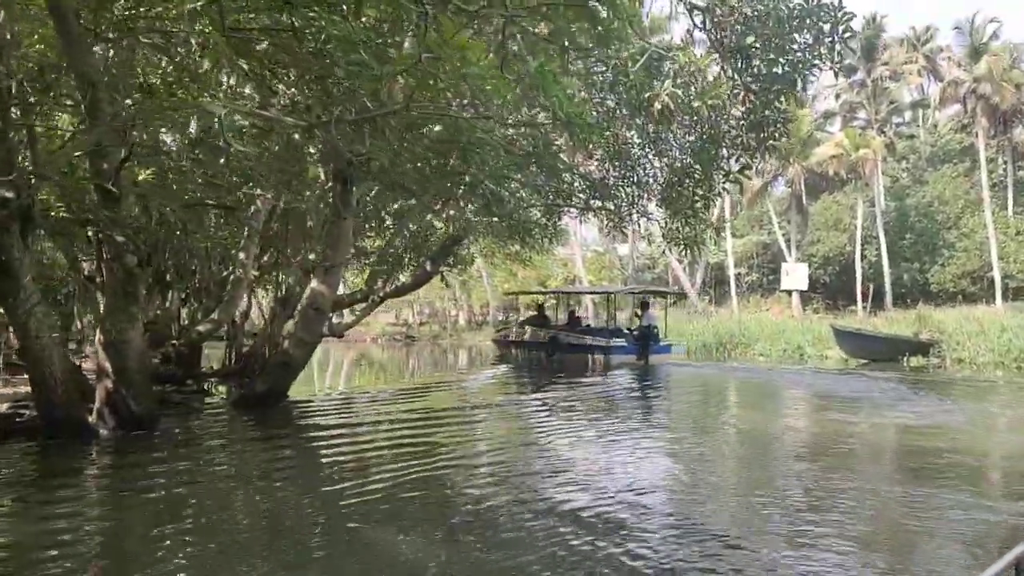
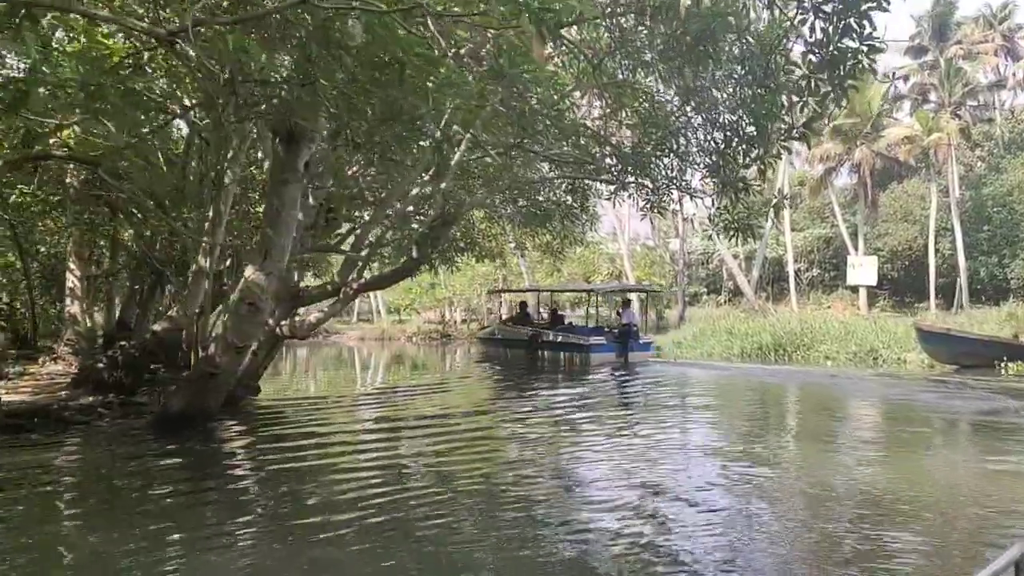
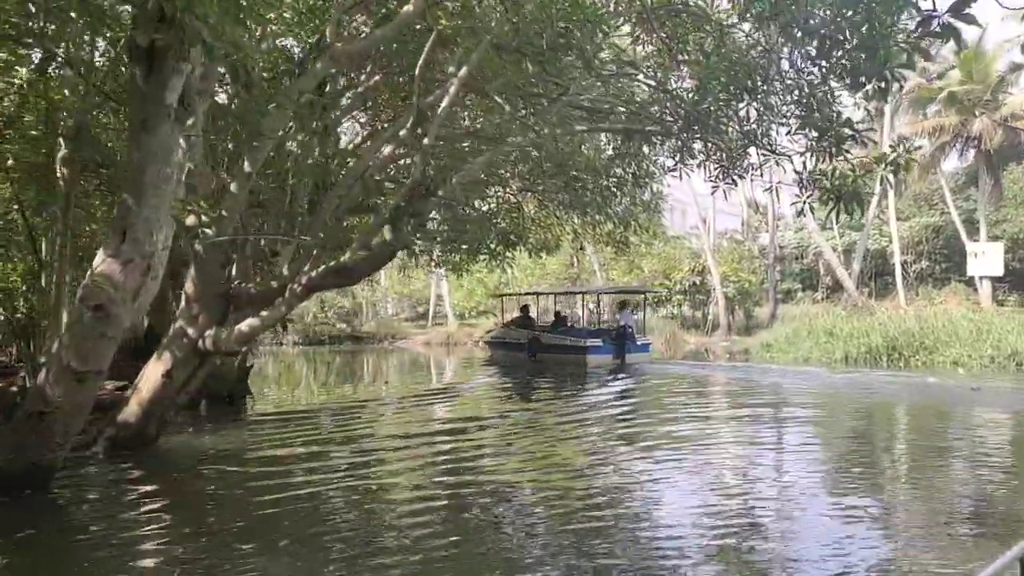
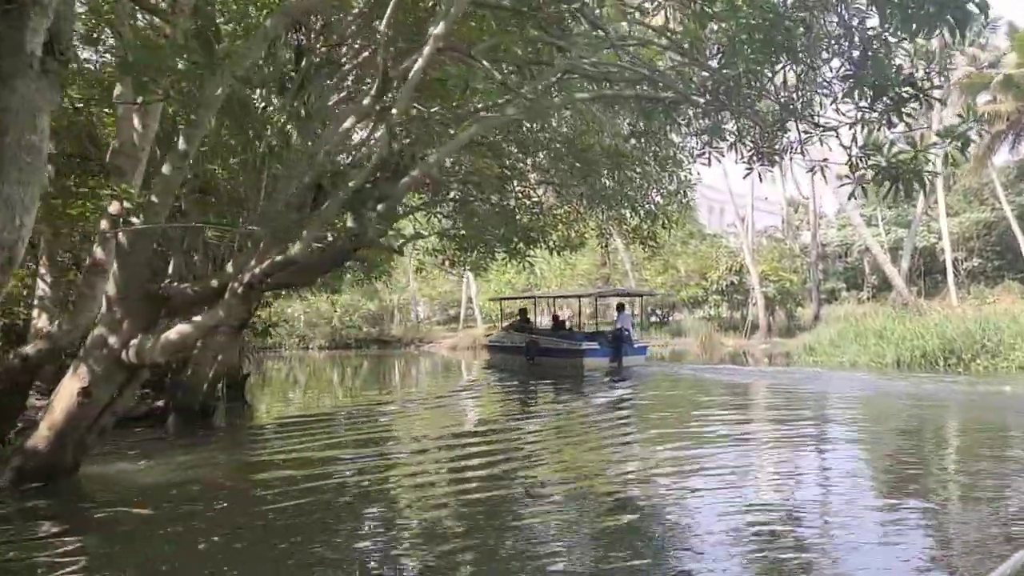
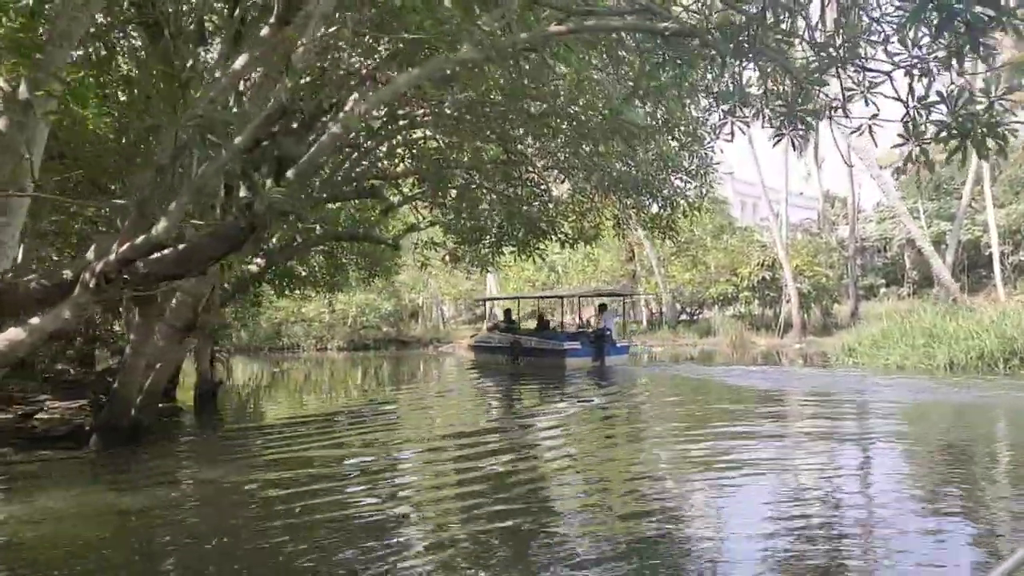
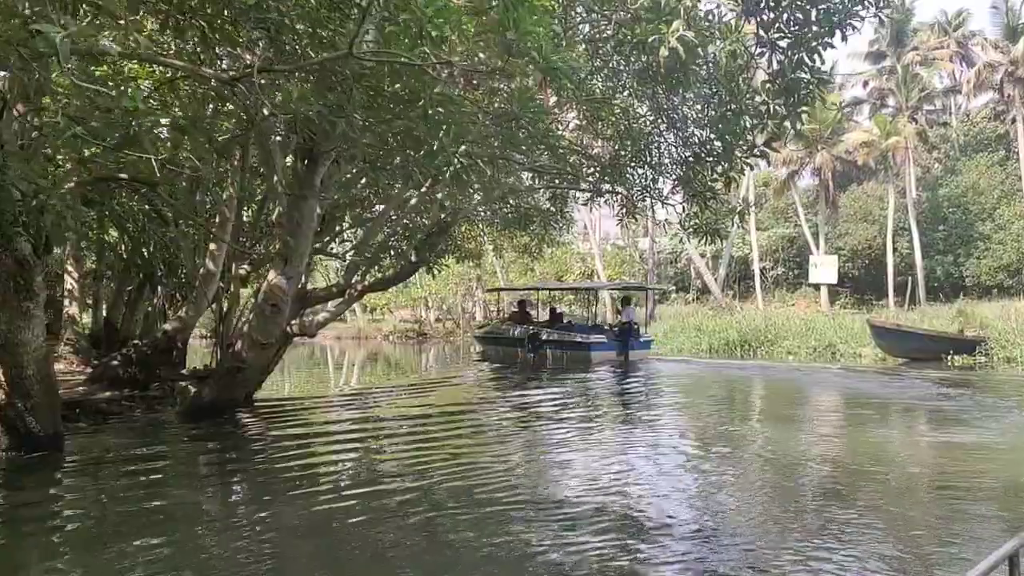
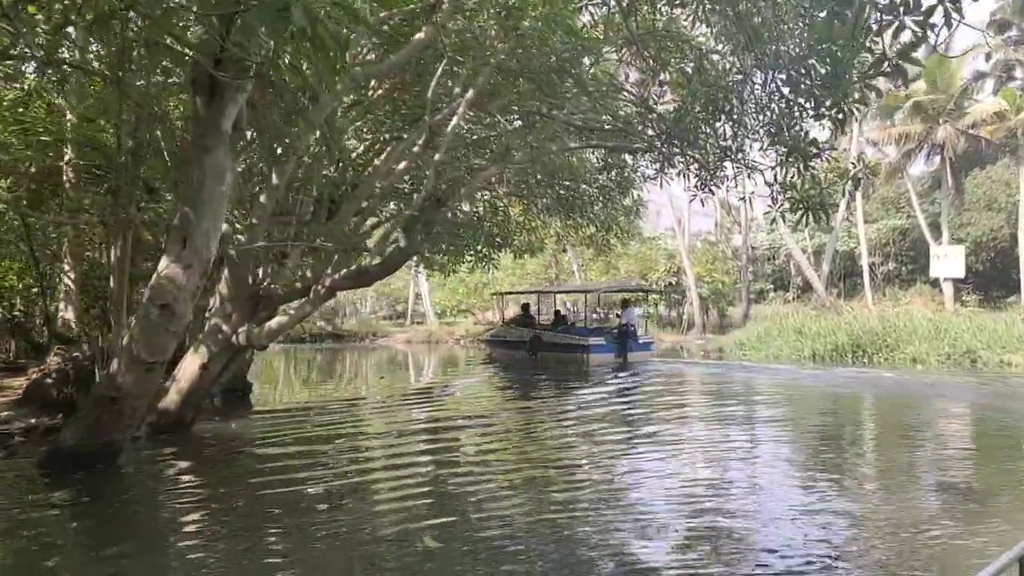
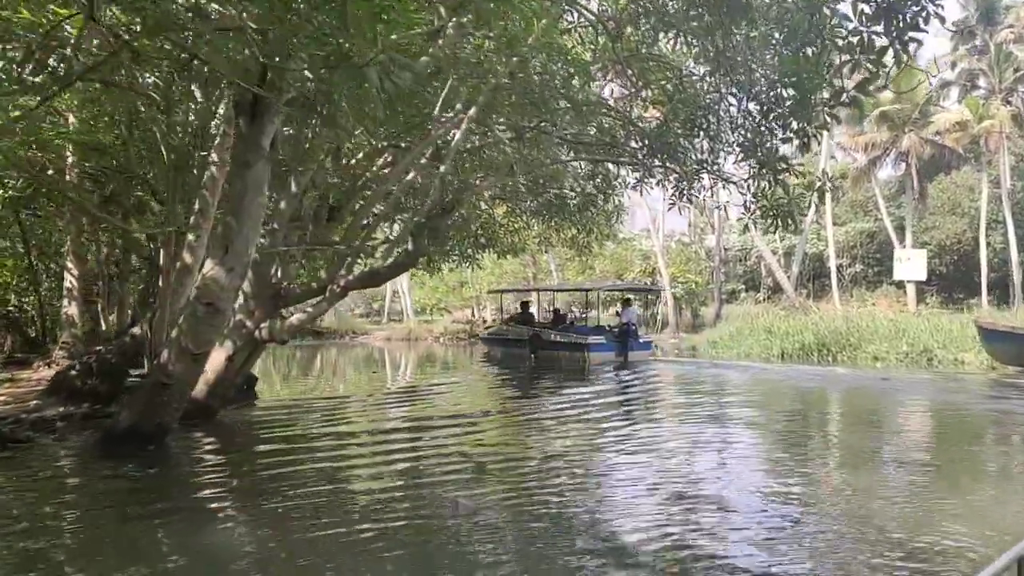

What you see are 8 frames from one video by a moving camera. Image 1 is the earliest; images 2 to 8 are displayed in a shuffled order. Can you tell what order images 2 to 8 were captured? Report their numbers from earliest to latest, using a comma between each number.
6, 2, 8, 7, 3, 4, 5
